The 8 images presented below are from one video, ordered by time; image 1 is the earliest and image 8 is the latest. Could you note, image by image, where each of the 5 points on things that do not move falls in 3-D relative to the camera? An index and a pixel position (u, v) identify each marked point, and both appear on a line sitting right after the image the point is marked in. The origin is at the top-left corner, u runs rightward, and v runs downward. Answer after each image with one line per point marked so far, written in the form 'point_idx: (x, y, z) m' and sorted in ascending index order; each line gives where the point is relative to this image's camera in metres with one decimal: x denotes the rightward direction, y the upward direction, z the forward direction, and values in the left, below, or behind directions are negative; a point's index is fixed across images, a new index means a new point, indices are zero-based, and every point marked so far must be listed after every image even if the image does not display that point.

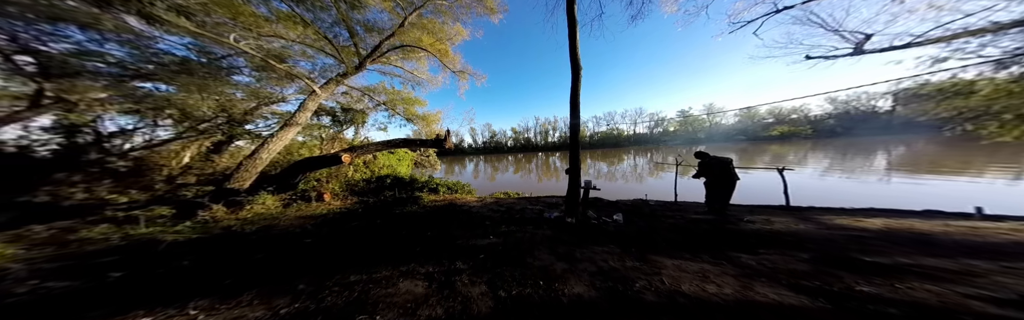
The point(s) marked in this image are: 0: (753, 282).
0: (+1.4, -0.7, +1.0) m
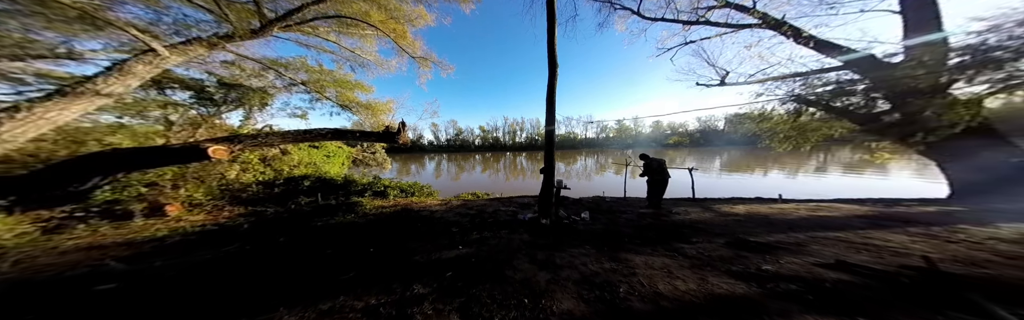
0: (+1.3, -0.8, +1.2) m
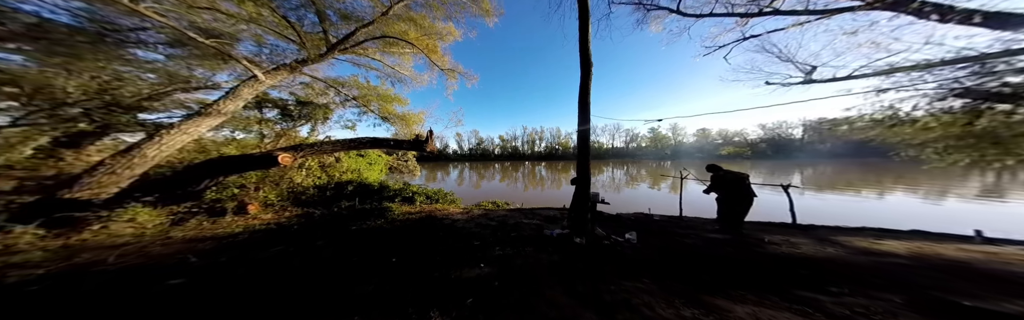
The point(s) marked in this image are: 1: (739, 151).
0: (+1.5, -0.8, +0.7) m
1: (+10.1, +0.4, +7.7) m
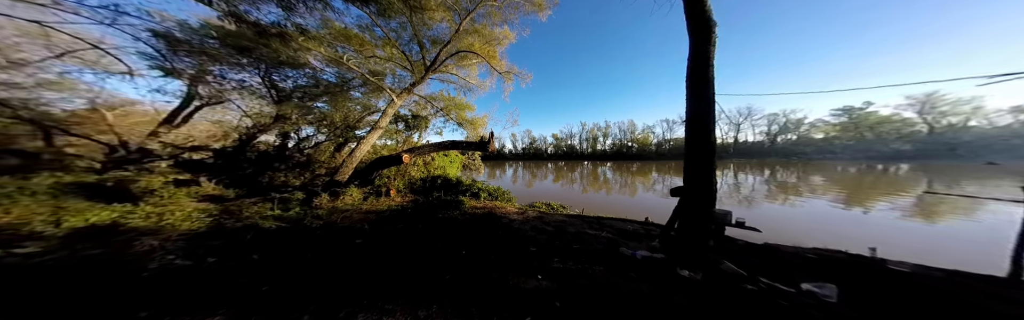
0: (+1.4, -0.7, -0.2) m
1: (+12.1, +0.4, +2.8) m
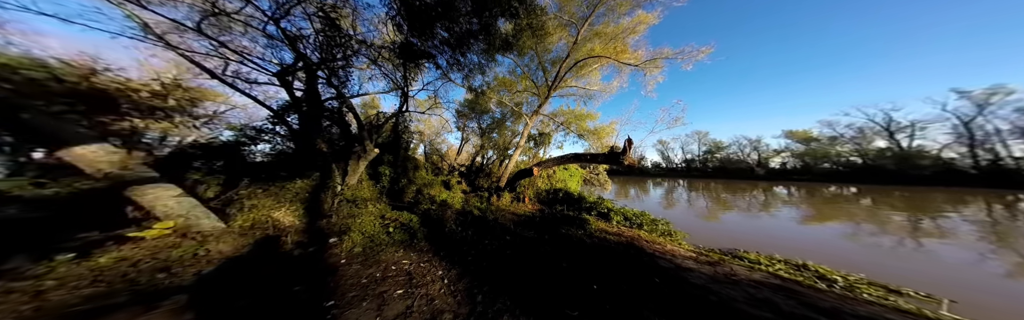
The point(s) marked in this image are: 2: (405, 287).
0: (+1.1, -0.5, -1.8) m
1: (+11.4, +1.2, -5.7) m
2: (-1.4, -1.8, +2.4) m
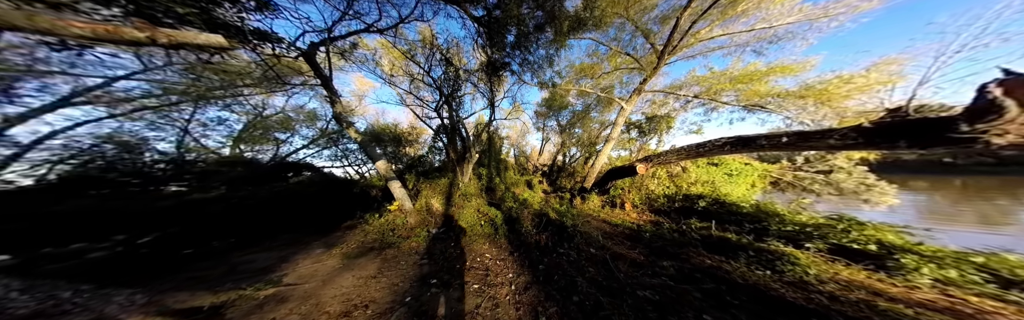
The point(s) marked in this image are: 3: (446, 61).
0: (-1.3, +0.3, -2.0) m
1: (+4.2, +3.8, -11.2) m
2: (-0.5, -1.7, +2.6) m
3: (-1.4, +2.5, +4.6) m
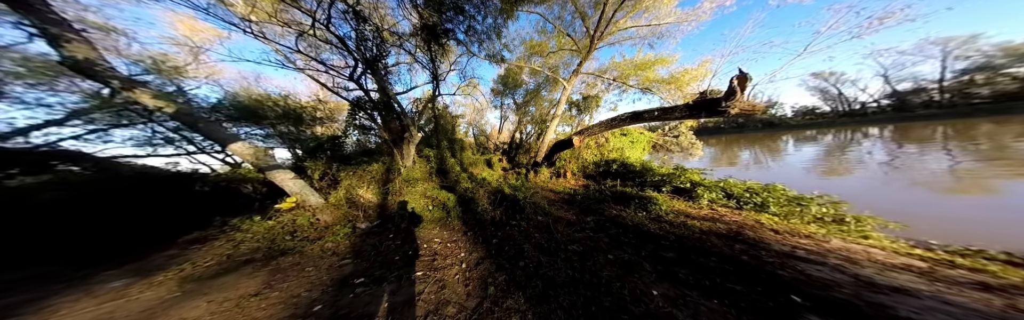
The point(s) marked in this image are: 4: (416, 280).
0: (-0.5, -0.4, -2.4) m
1: (+7.5, +2.1, -9.8) m
2: (-1.2, -1.5, +2.5) m
3: (-2.9, +2.8, +3.3) m
4: (-1.2, -1.6, +2.2) m
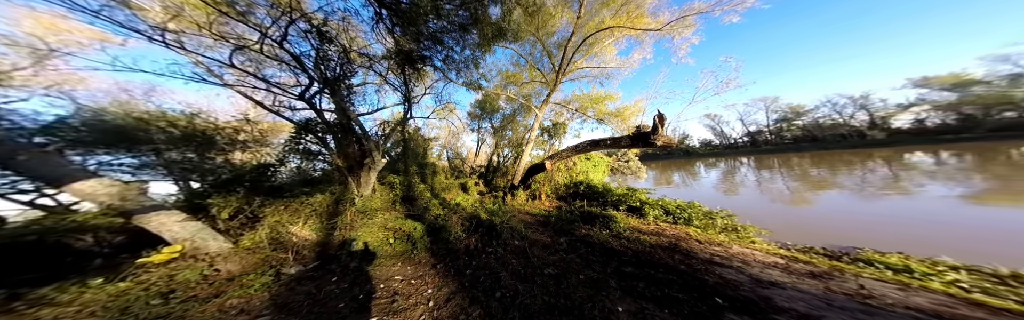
0: (-0.1, -0.3, -2.4) m
1: (+8.9, +3.1, -8.0) m
2: (-1.6, -2.0, +2.2) m
3: (-3.5, +2.2, +3.2) m
4: (-1.6, -2.0, +2.0) m
